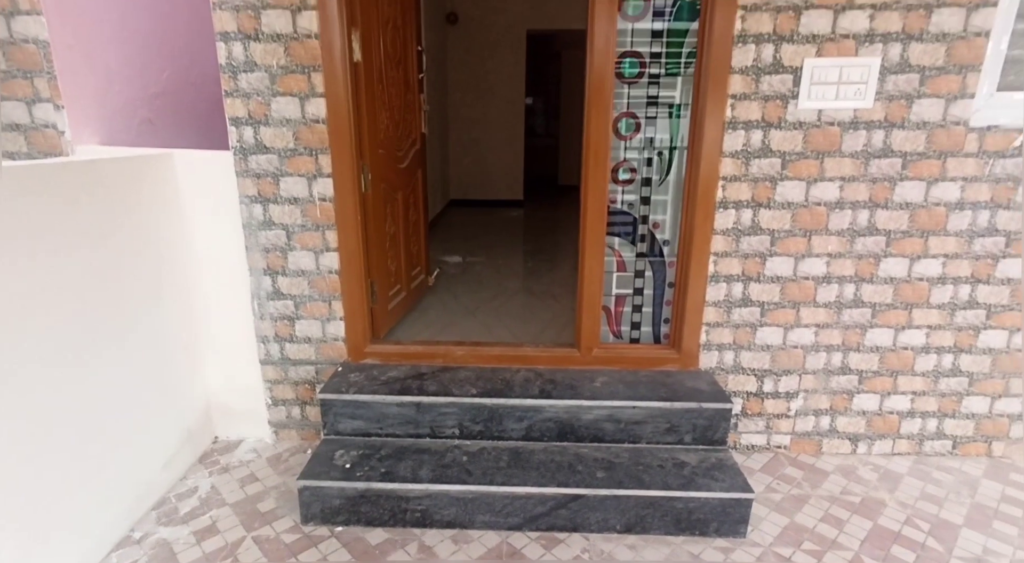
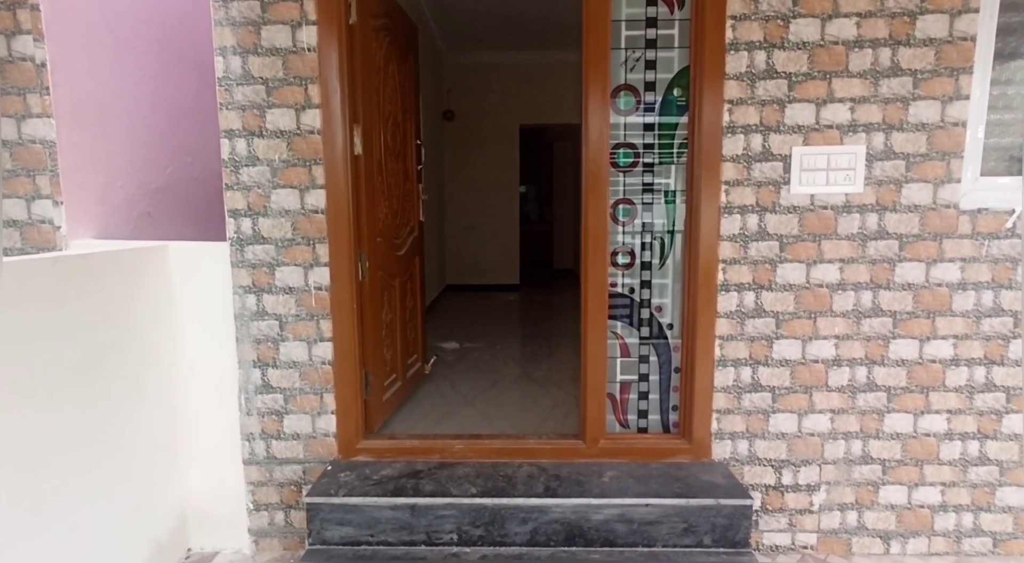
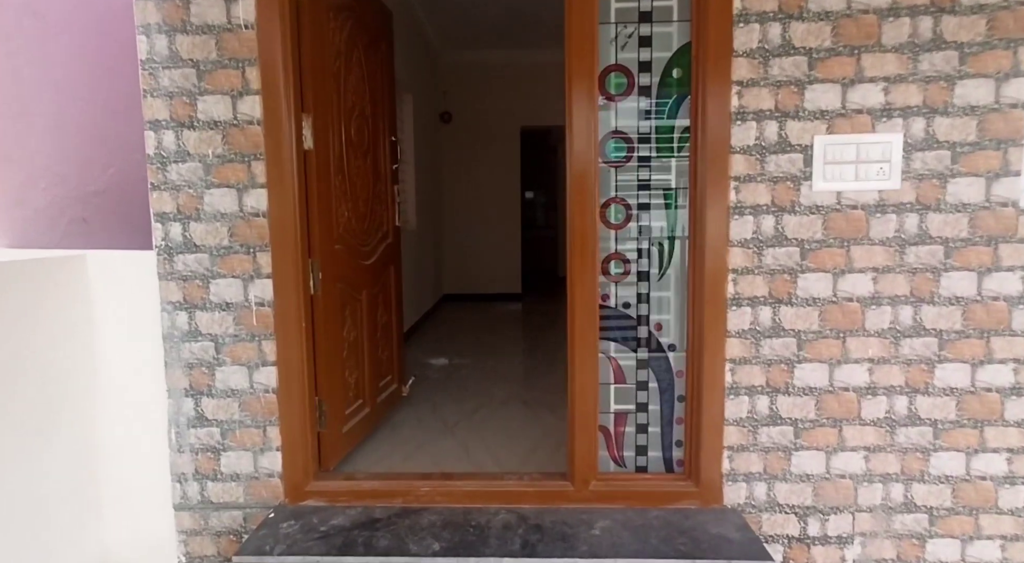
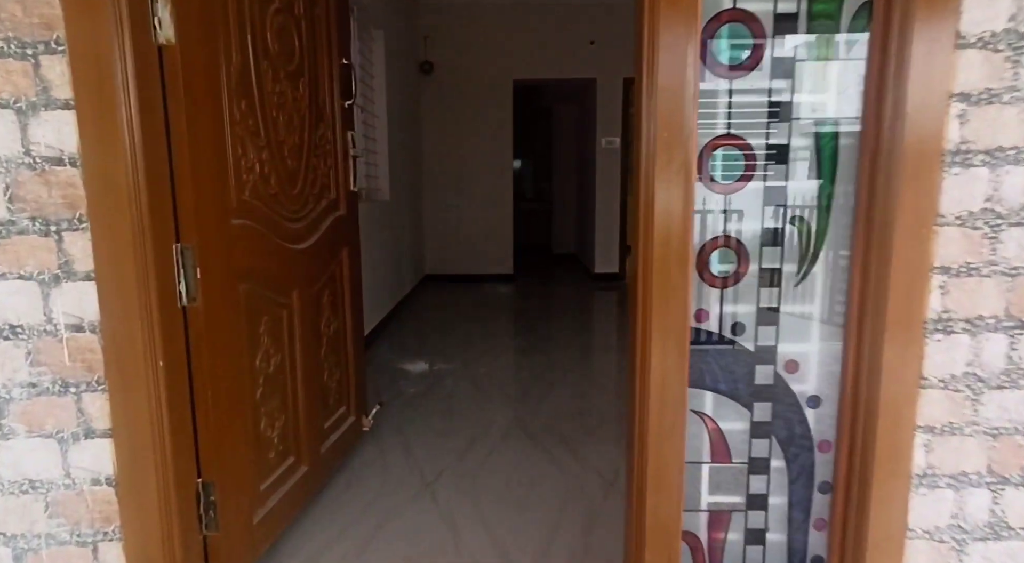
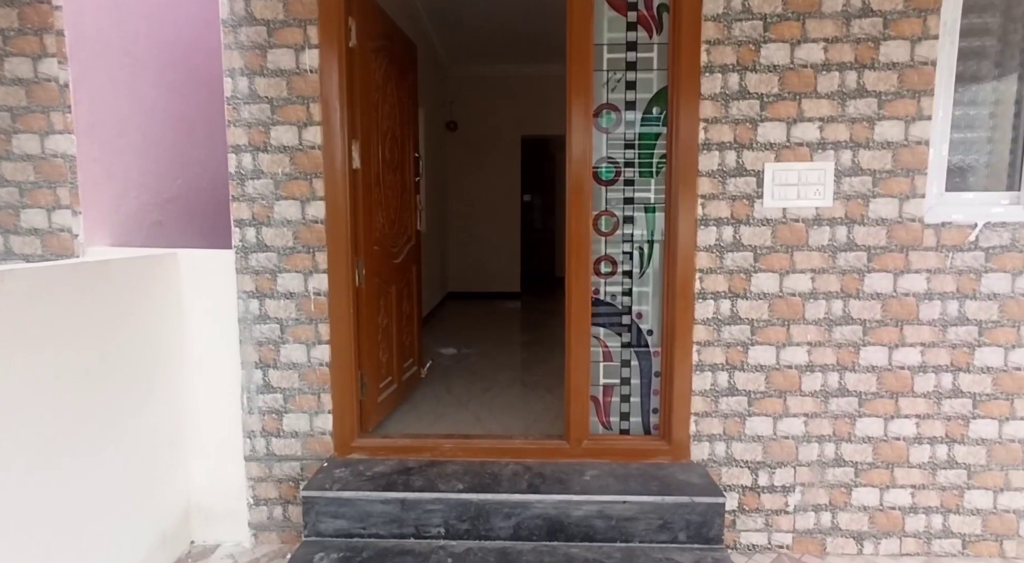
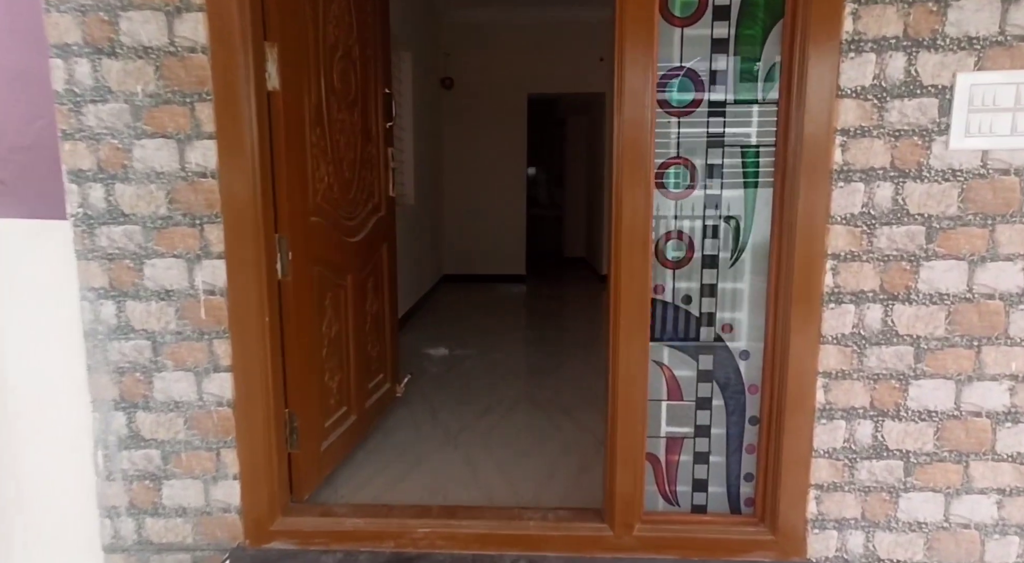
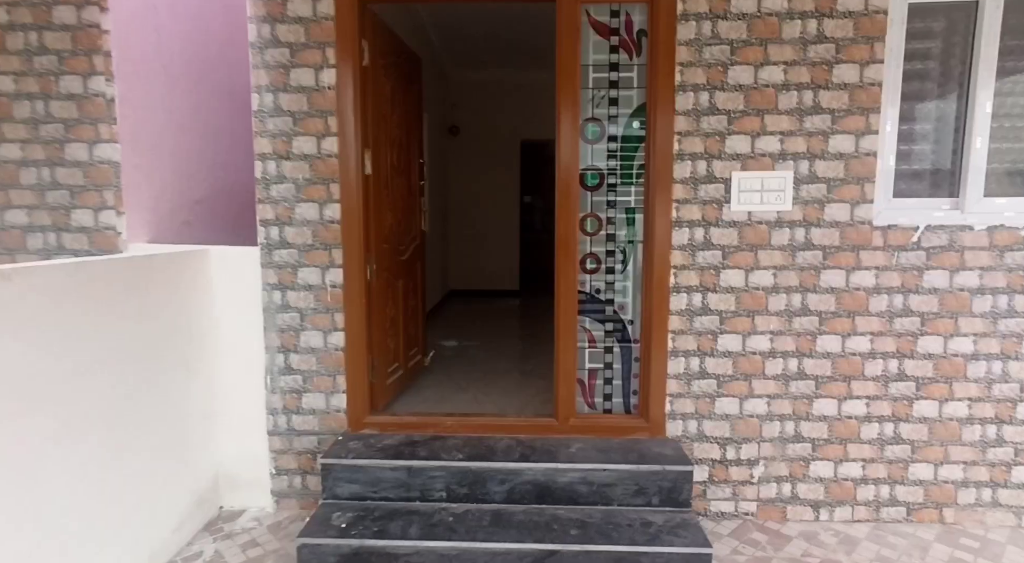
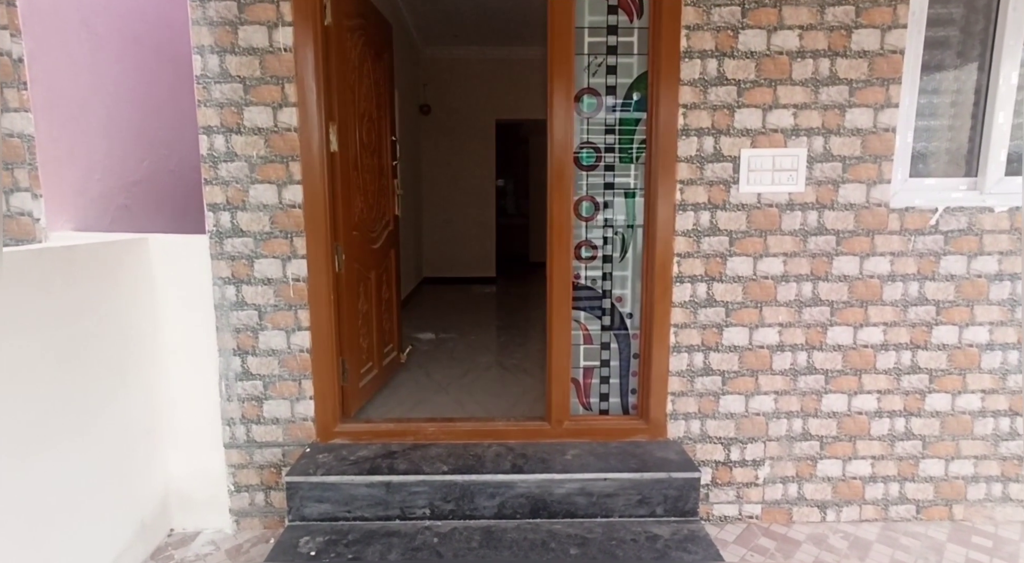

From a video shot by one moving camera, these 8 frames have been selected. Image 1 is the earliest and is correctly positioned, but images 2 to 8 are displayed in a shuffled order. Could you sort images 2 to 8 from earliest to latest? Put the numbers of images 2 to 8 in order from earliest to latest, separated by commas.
8, 2, 7, 5, 3, 6, 4
